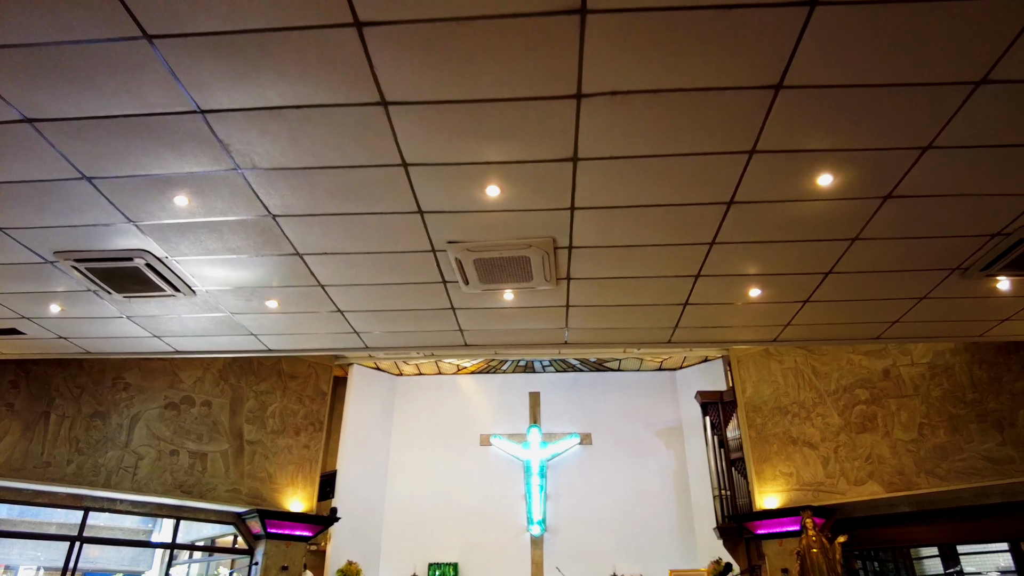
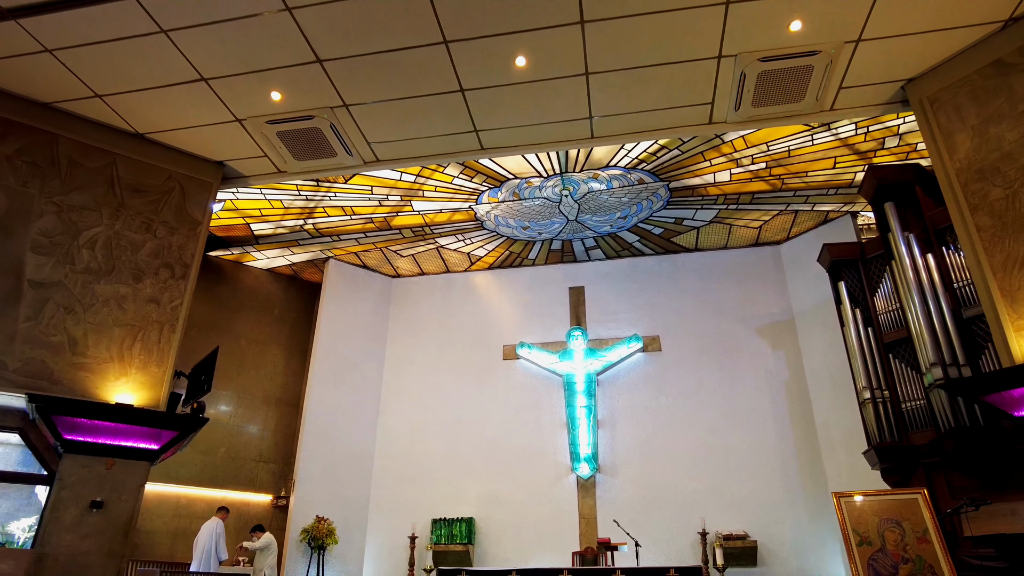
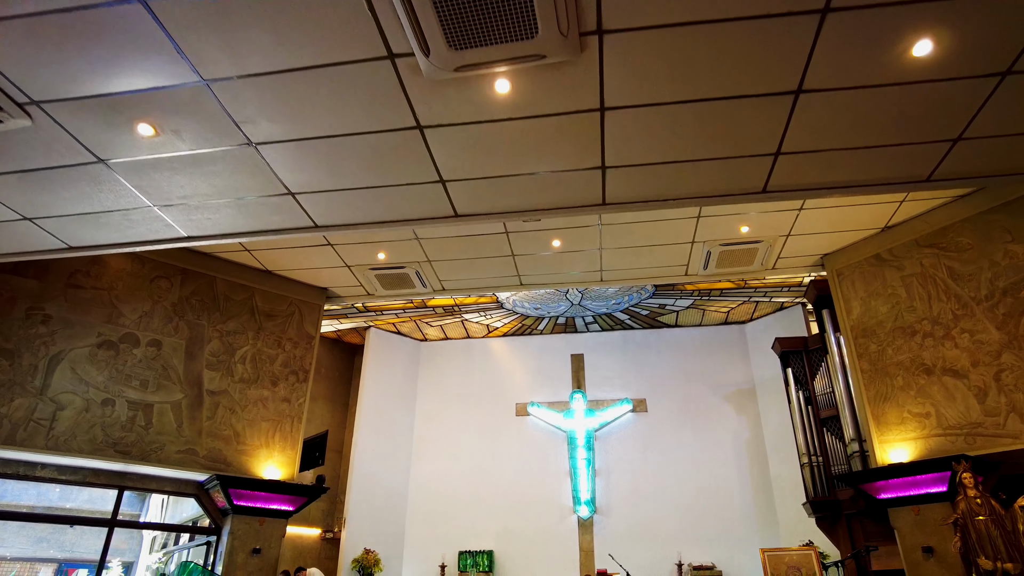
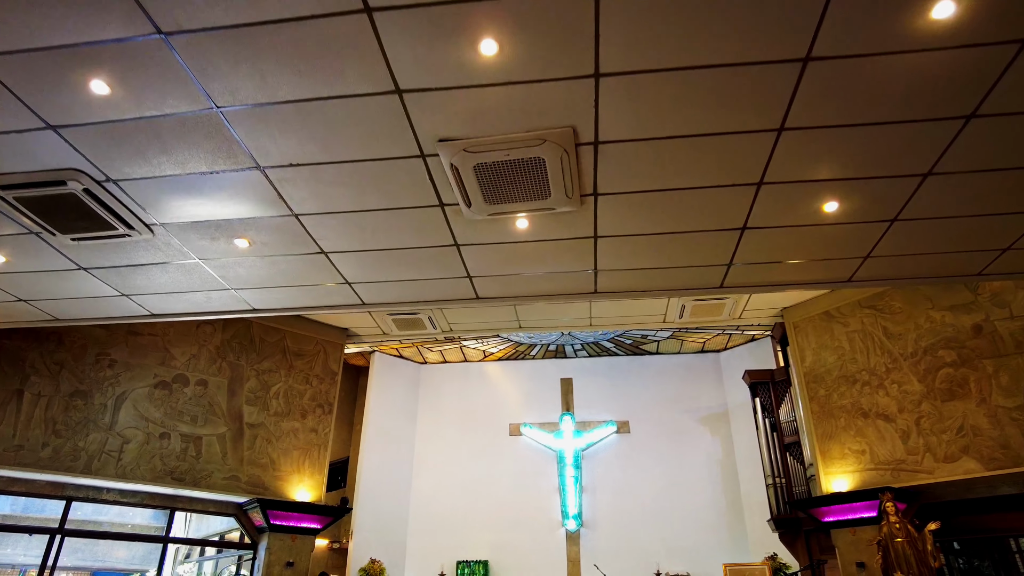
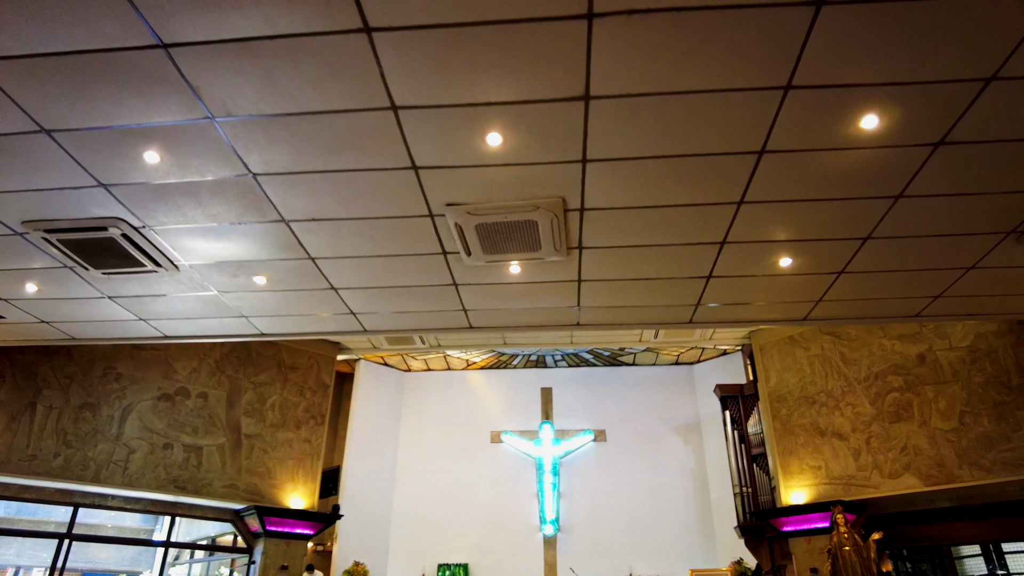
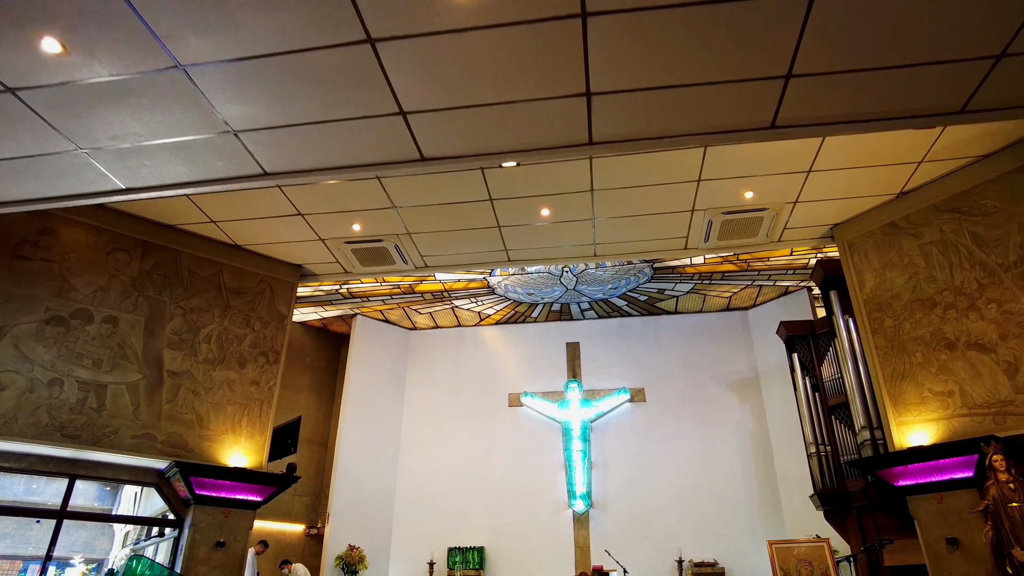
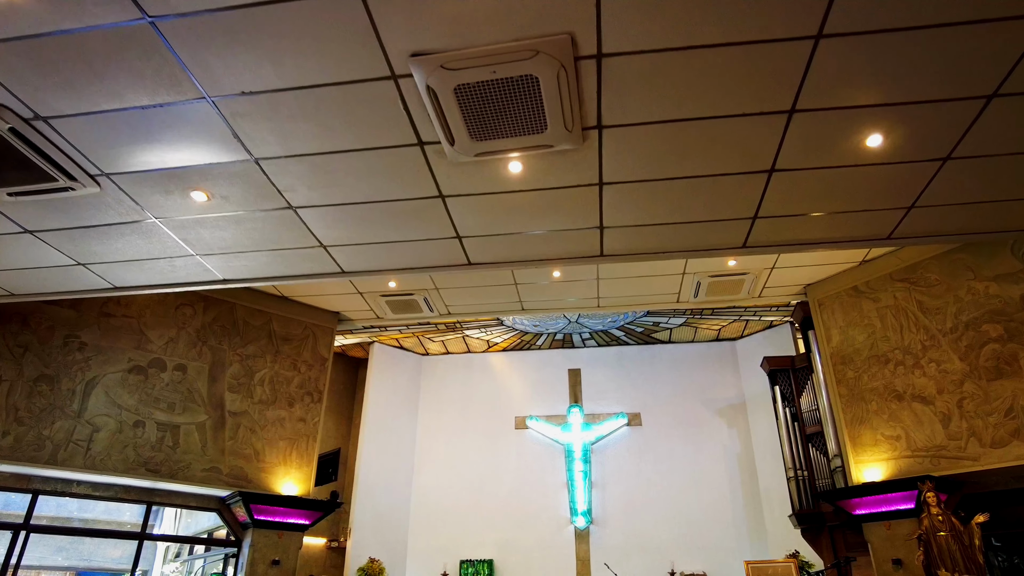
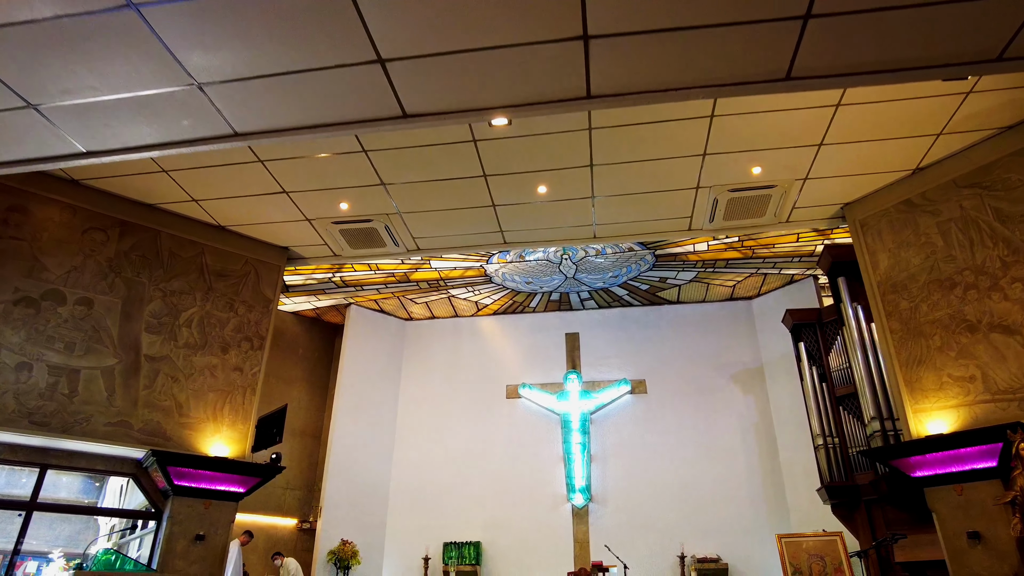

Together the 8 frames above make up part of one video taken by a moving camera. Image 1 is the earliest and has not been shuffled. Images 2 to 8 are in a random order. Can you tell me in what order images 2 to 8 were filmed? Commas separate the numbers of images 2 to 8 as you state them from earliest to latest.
5, 4, 7, 3, 6, 8, 2
